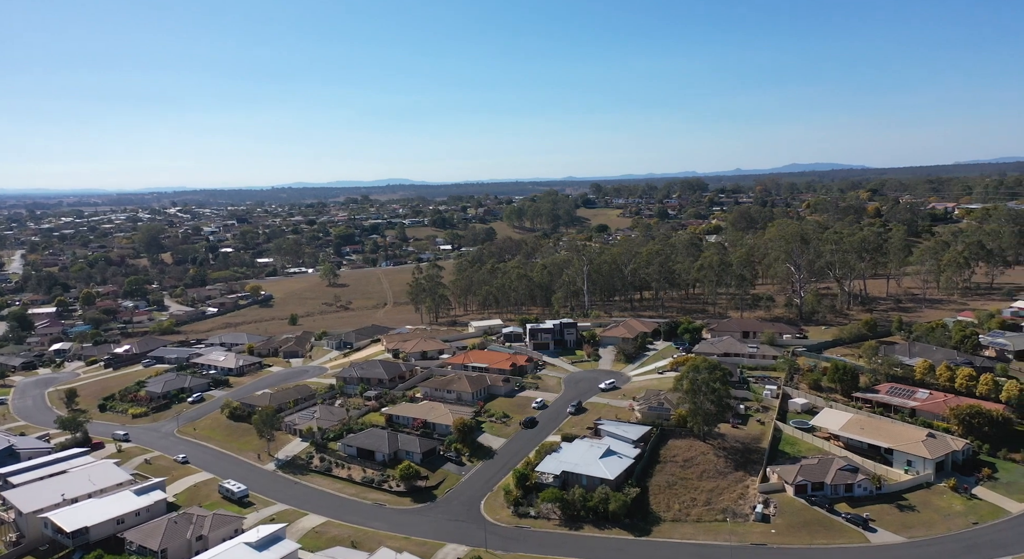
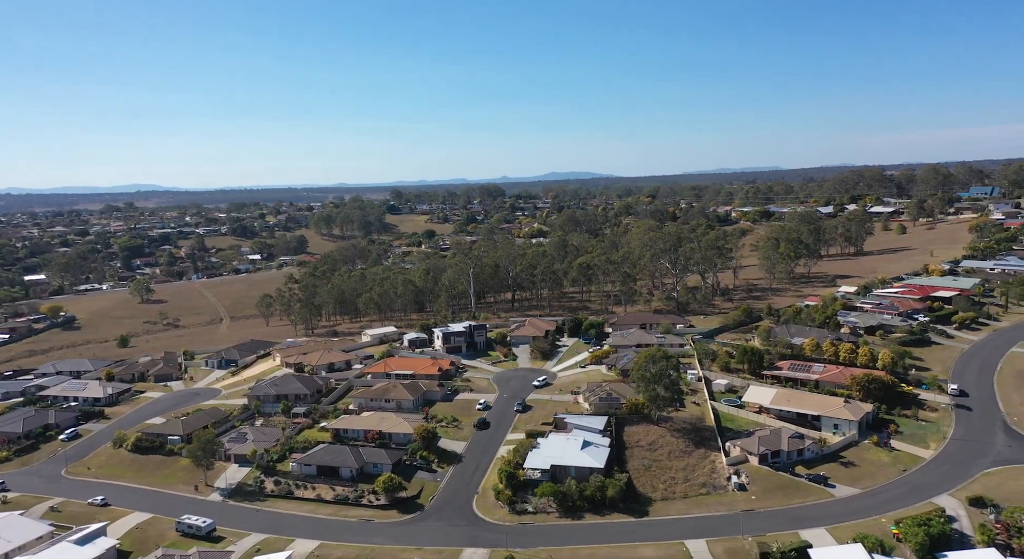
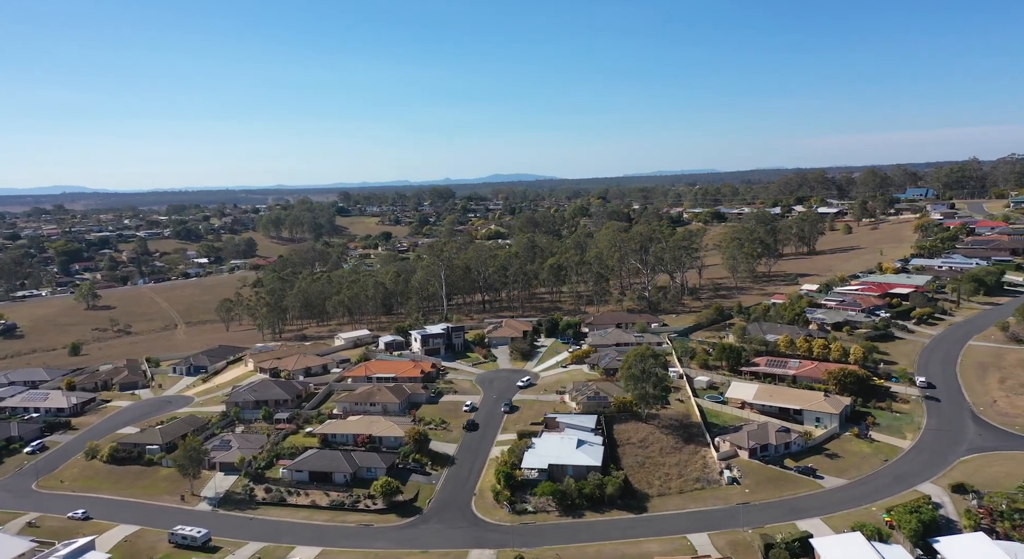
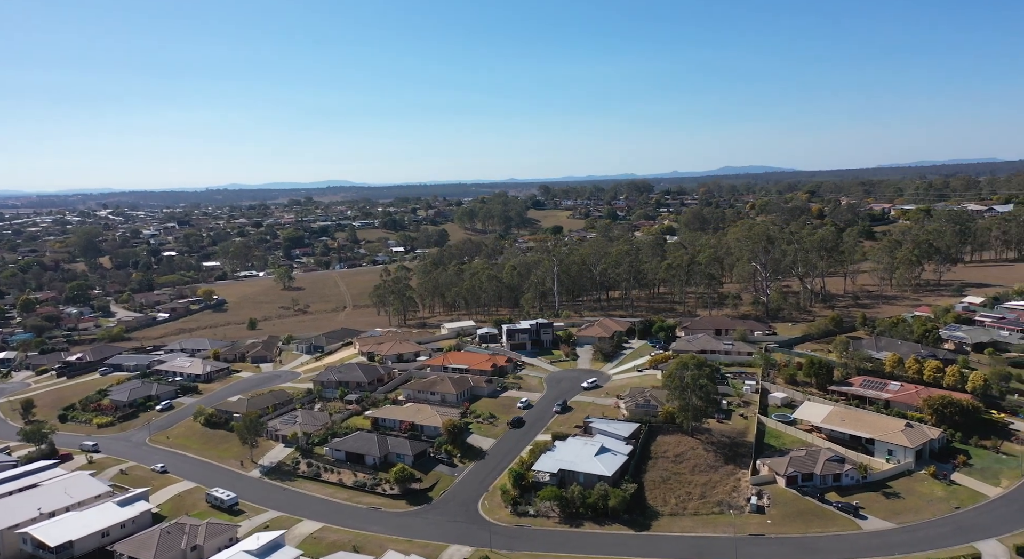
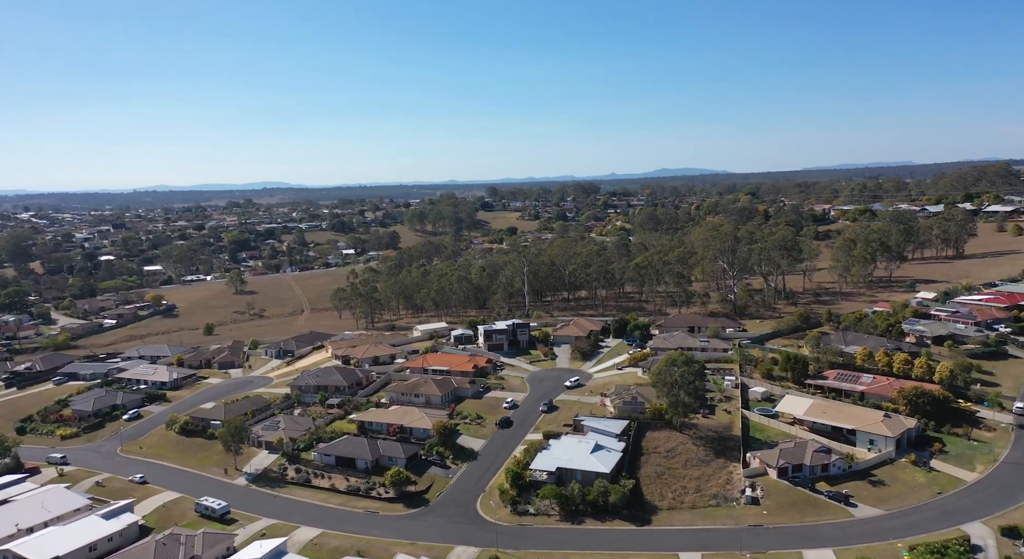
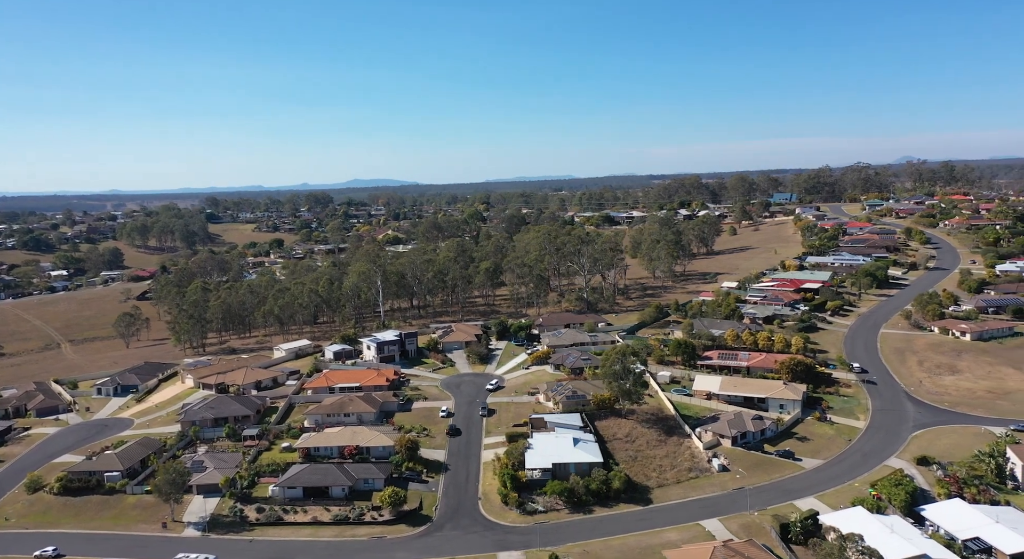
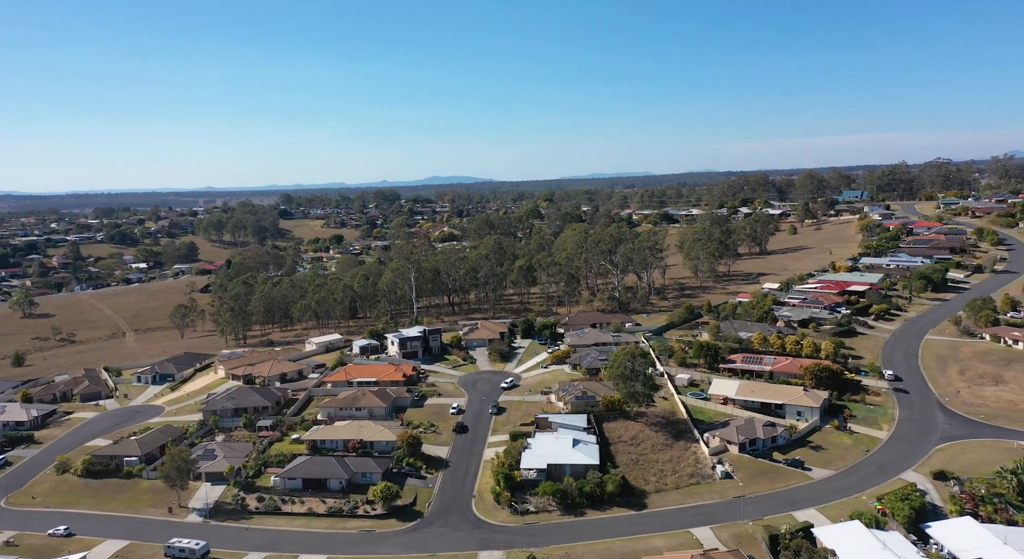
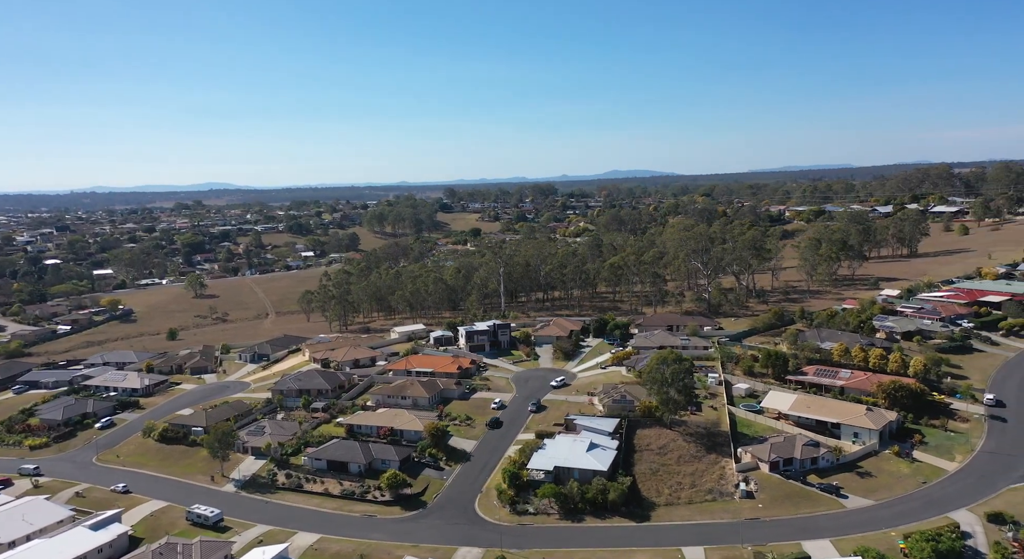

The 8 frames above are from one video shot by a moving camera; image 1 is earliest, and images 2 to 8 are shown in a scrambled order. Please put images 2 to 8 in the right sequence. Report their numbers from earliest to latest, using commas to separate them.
4, 5, 8, 2, 3, 7, 6
